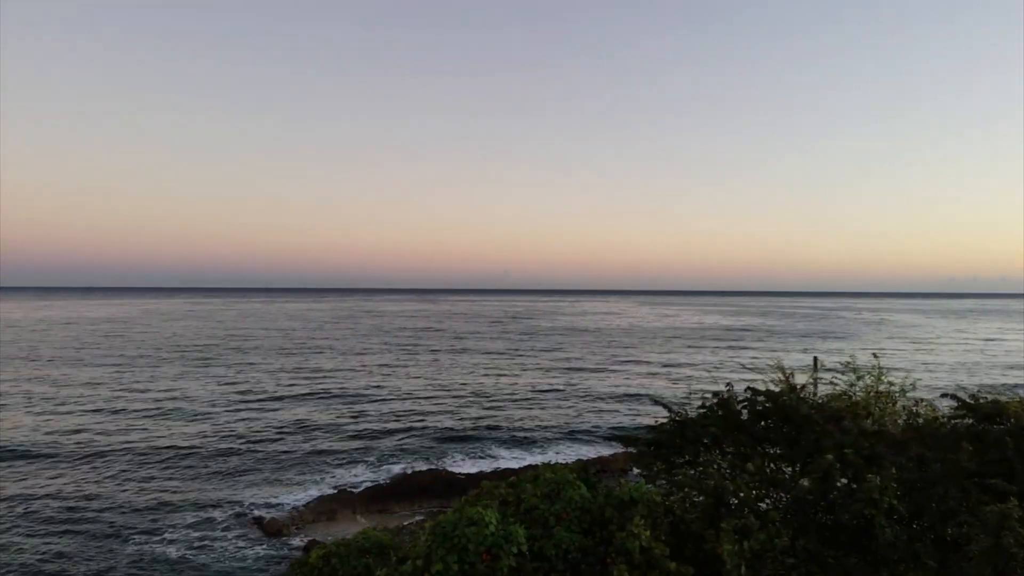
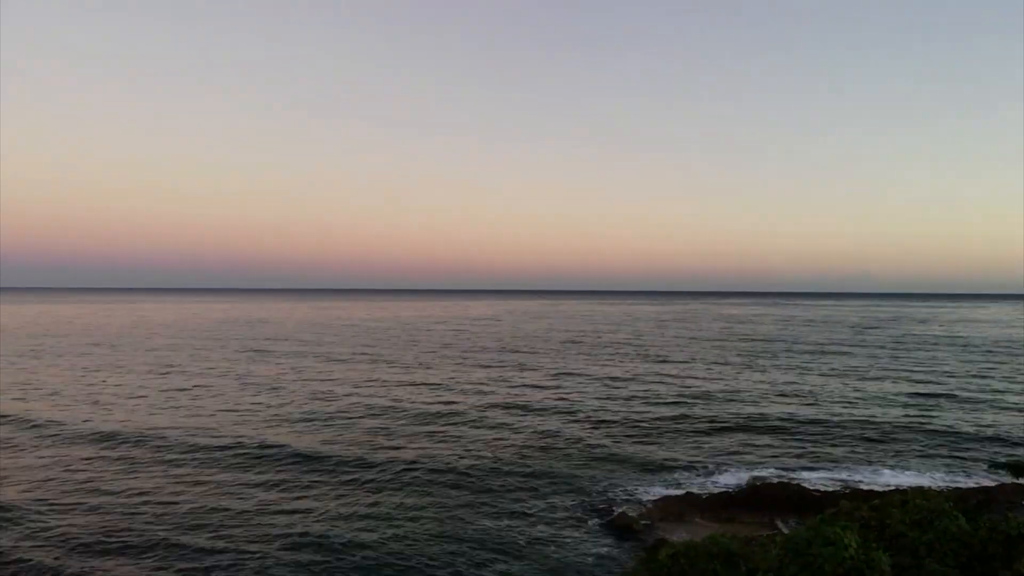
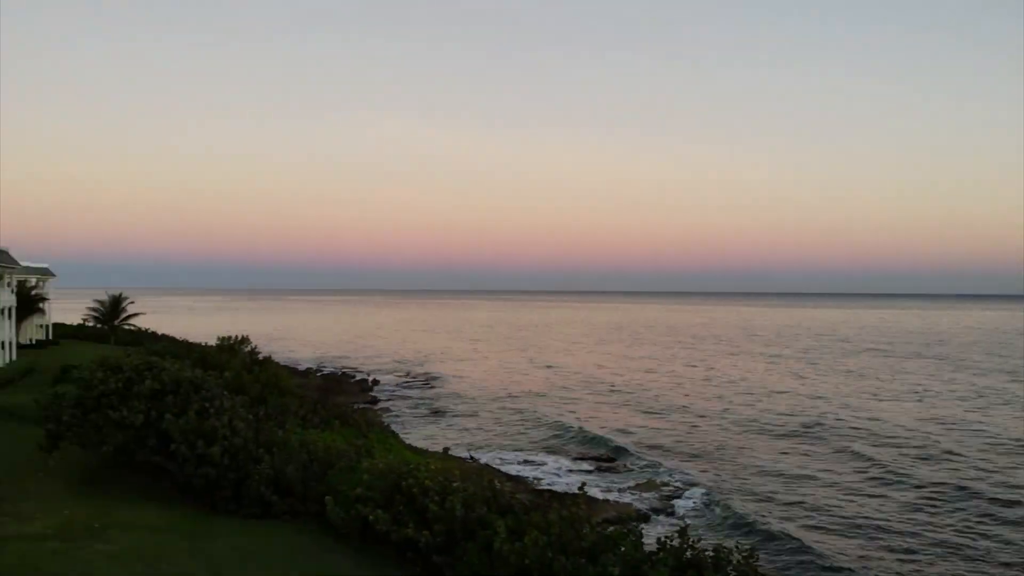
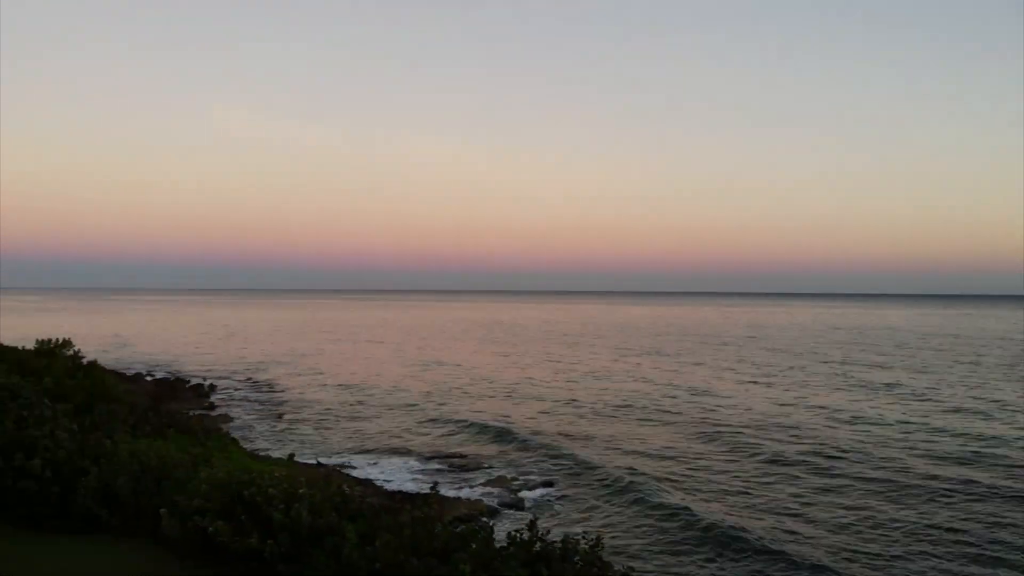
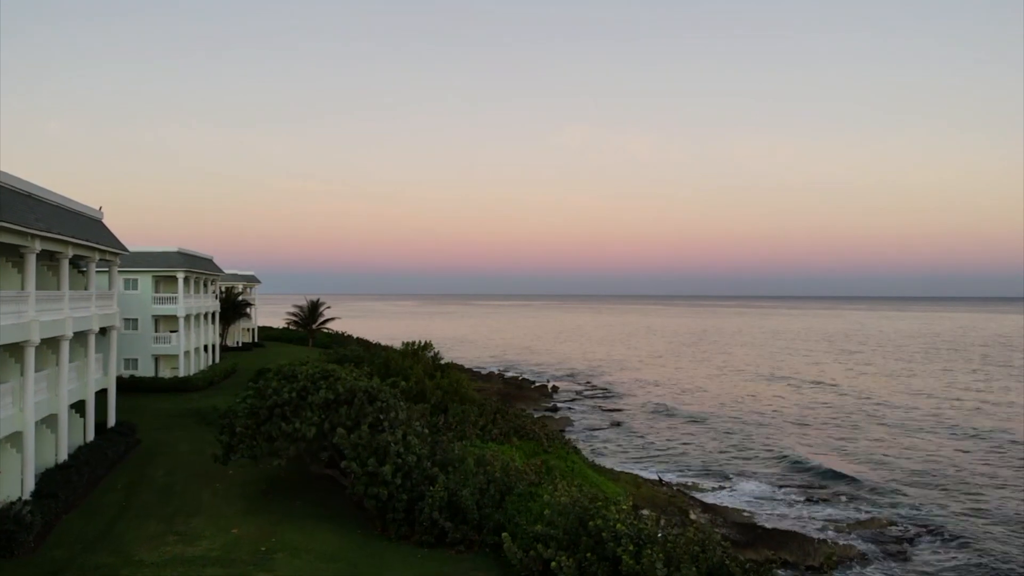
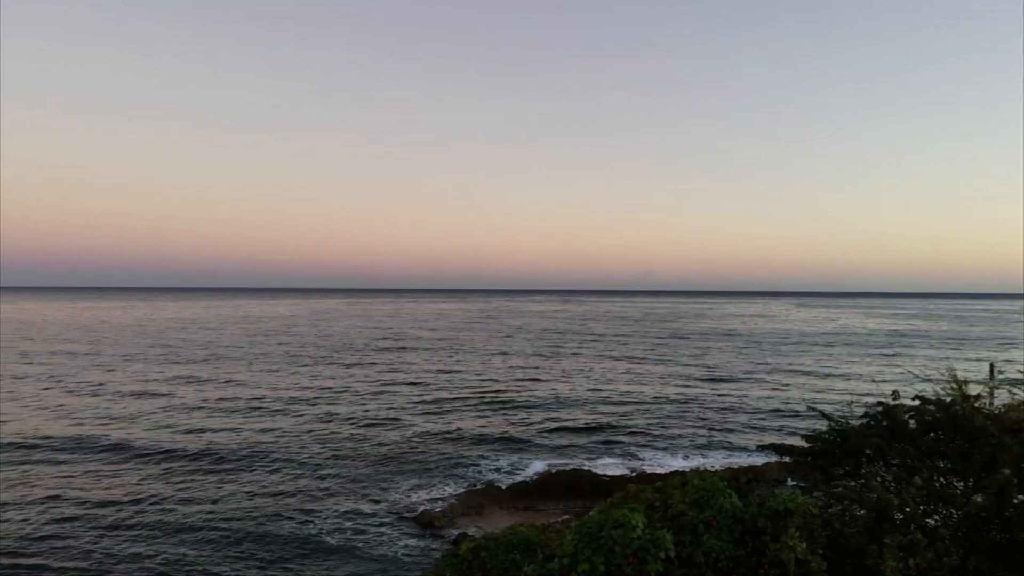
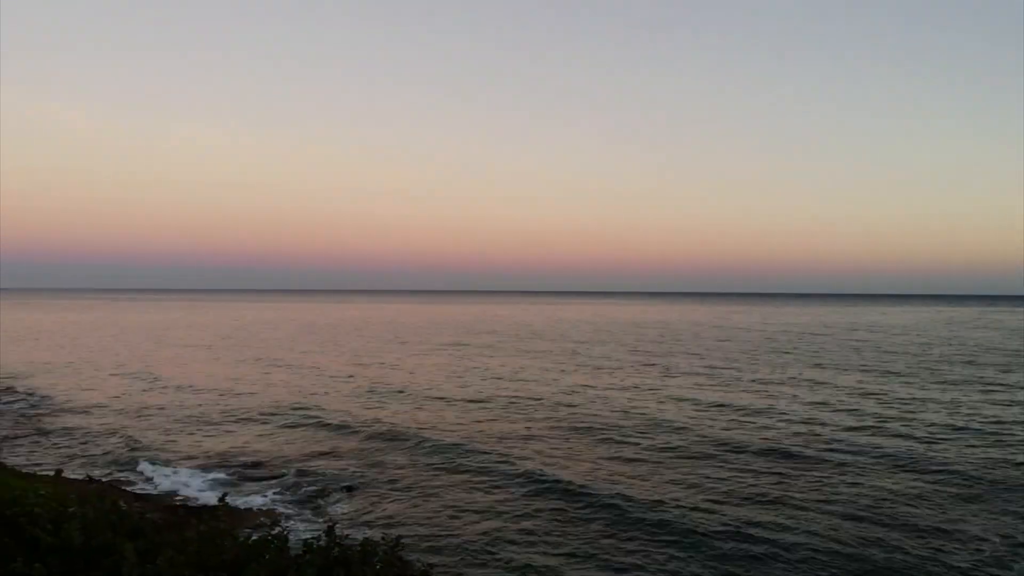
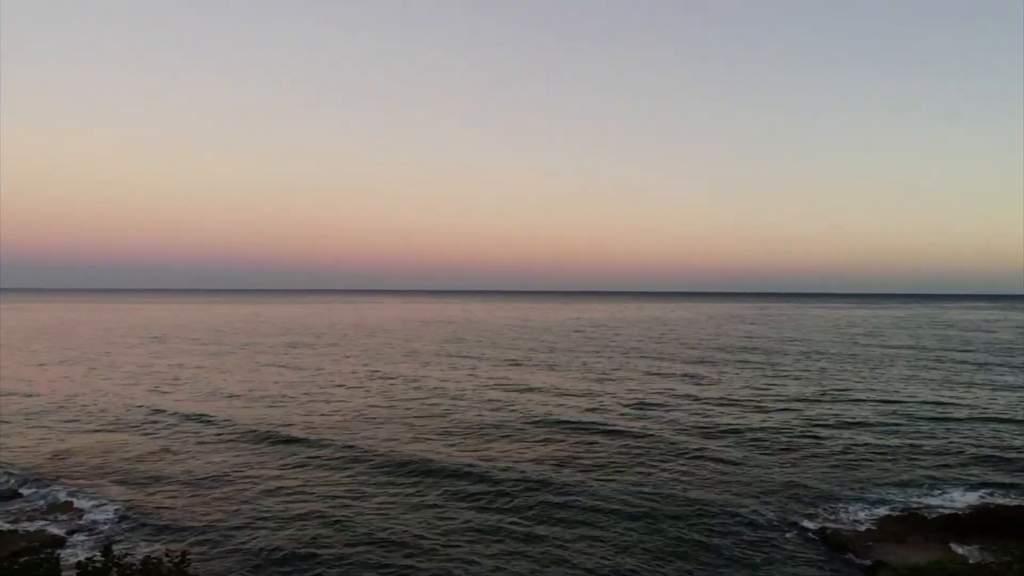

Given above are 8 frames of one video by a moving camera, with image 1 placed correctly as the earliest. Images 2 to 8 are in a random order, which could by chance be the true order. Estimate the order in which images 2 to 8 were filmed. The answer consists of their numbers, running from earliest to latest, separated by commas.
6, 2, 8, 7, 4, 3, 5
